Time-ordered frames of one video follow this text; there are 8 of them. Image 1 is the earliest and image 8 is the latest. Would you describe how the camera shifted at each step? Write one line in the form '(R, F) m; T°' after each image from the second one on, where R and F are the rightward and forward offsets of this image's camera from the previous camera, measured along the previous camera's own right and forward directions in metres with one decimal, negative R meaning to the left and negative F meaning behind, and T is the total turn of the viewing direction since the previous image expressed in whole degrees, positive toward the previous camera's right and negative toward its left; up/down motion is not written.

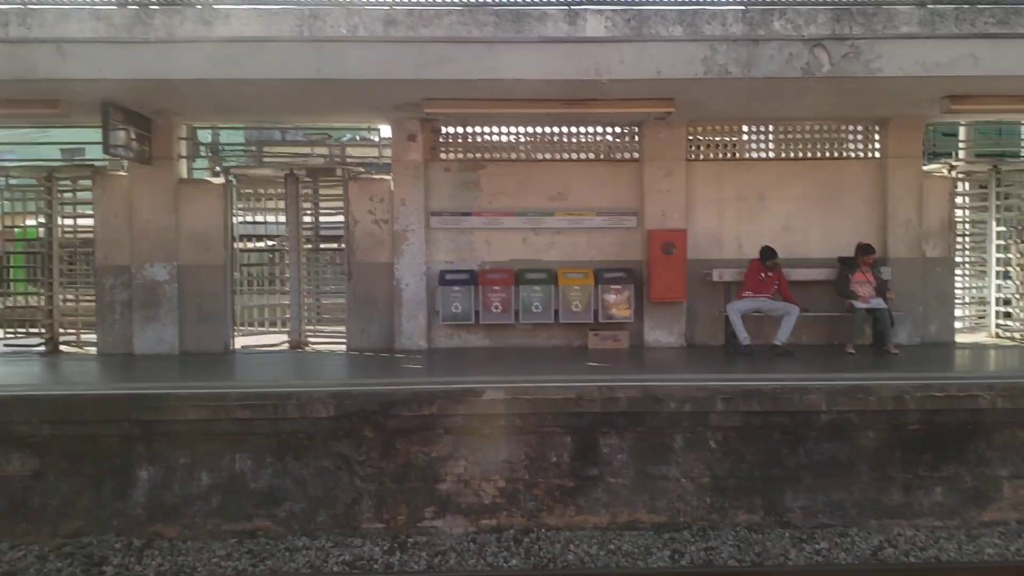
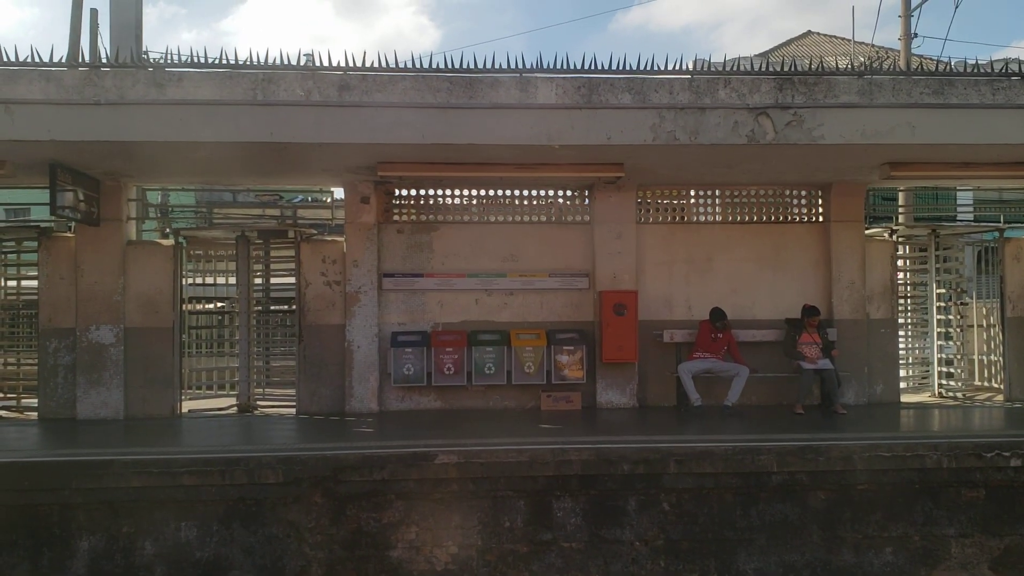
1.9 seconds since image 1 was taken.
(0.0, 0.0) m; +3°
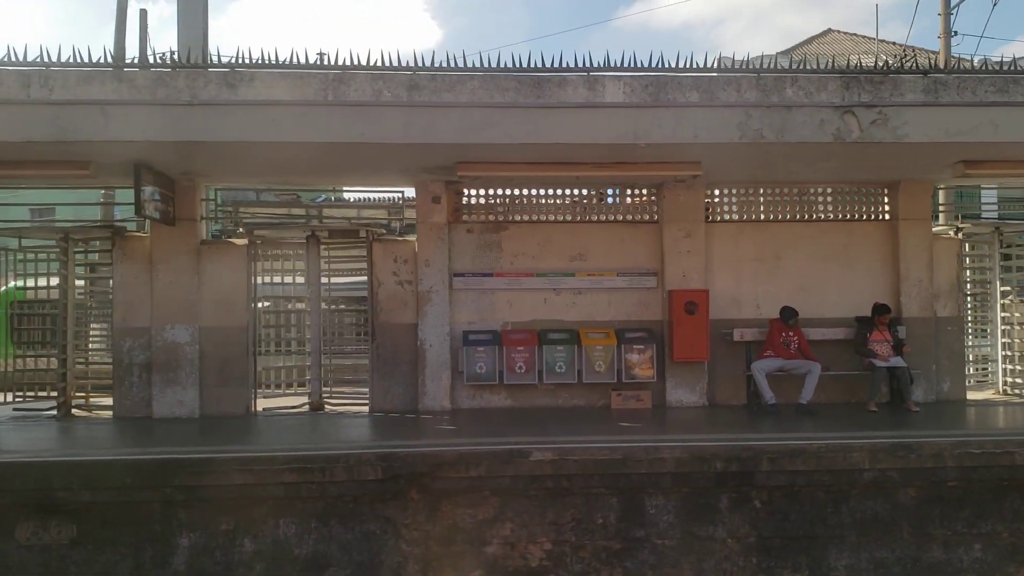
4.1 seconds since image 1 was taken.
(-0.6, 0.0) m; 0°
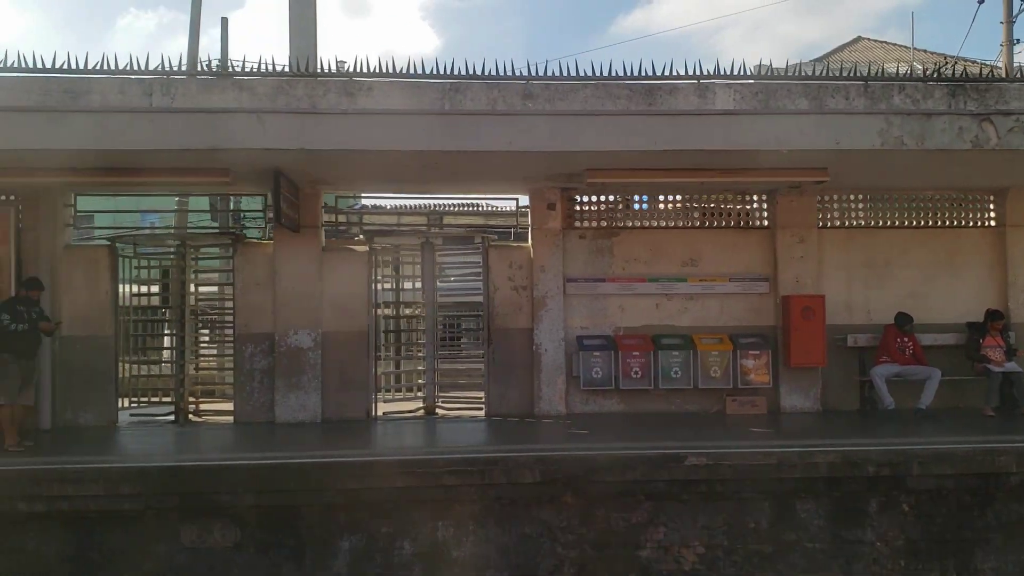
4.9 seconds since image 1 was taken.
(-1.0, -0.1) m; 0°
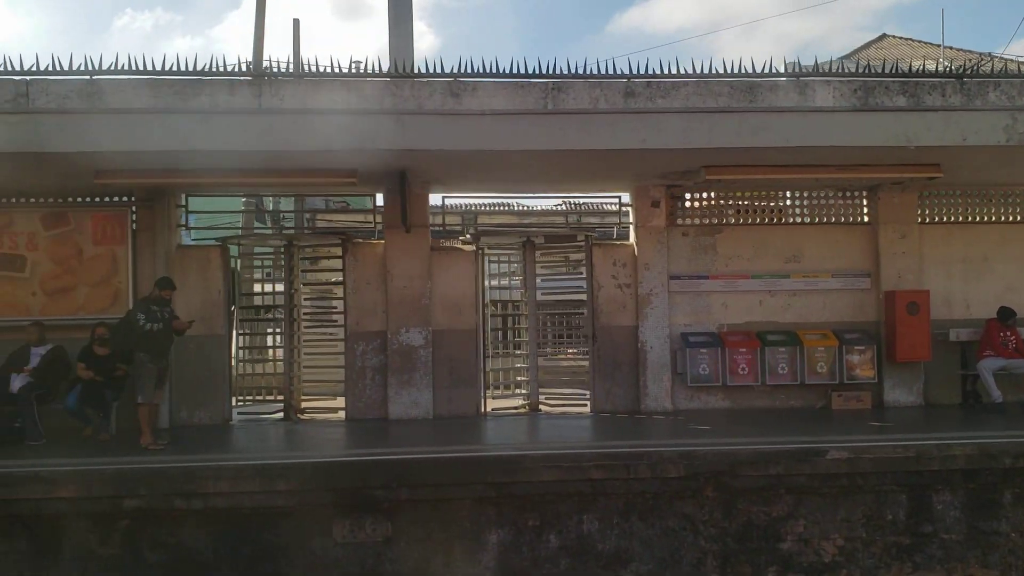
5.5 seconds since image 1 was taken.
(-0.9, -0.1) m; 0°
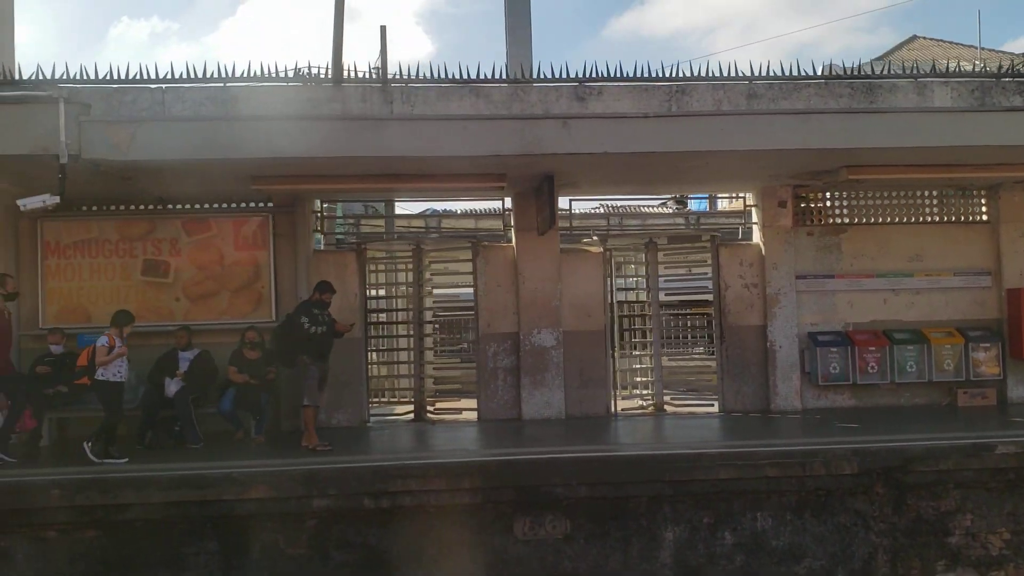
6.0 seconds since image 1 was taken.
(-1.1, -0.1) m; 0°
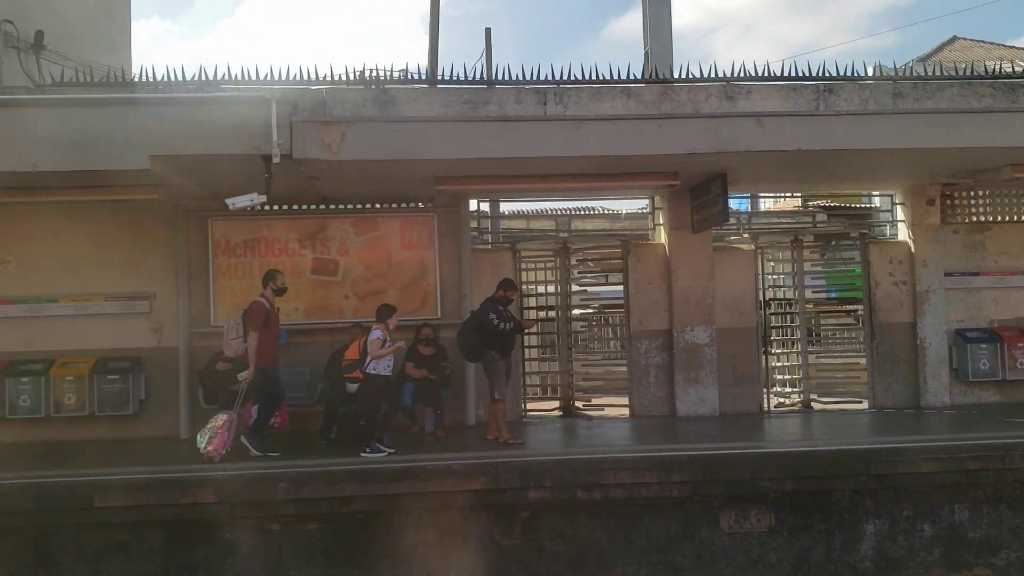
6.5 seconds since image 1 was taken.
(-1.3, -0.1) m; 0°
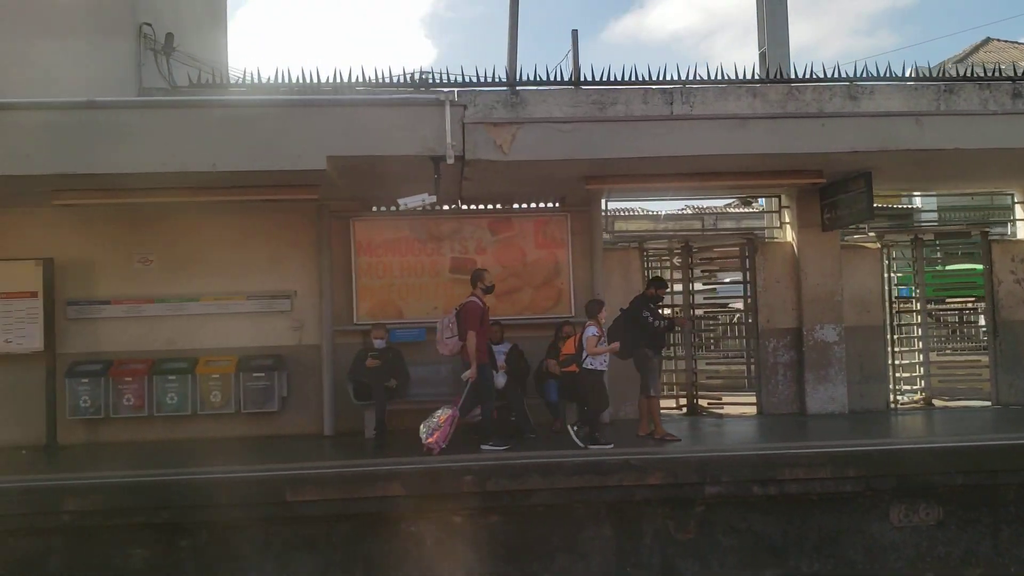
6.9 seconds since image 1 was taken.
(-1.1, -0.1) m; 0°
